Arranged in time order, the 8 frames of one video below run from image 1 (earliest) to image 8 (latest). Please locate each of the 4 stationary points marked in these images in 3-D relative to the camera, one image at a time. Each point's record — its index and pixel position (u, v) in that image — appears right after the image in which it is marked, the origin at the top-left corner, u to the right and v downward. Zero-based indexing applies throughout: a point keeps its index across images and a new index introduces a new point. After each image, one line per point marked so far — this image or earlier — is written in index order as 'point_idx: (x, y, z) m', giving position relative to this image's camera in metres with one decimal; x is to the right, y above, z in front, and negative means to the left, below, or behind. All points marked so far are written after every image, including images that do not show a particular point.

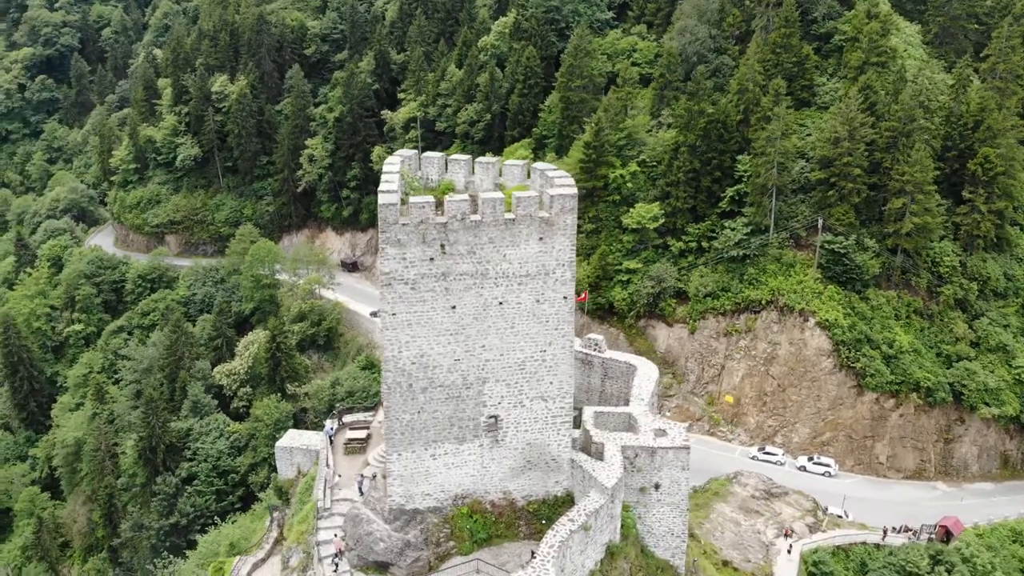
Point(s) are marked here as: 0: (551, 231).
0: (+0.8, +1.2, +17.3) m
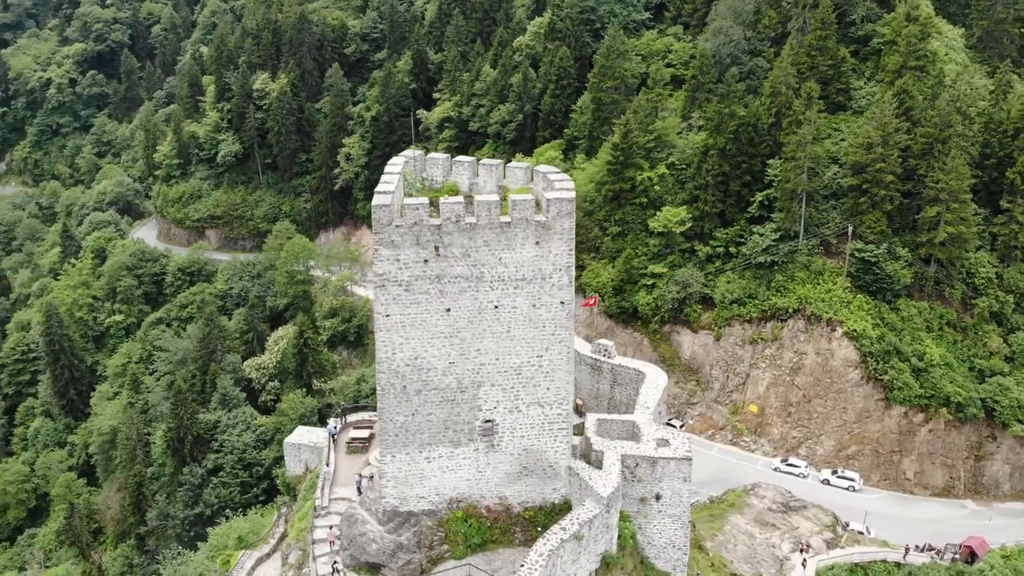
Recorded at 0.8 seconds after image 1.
0: (+0.7, +1.1, +17.1) m
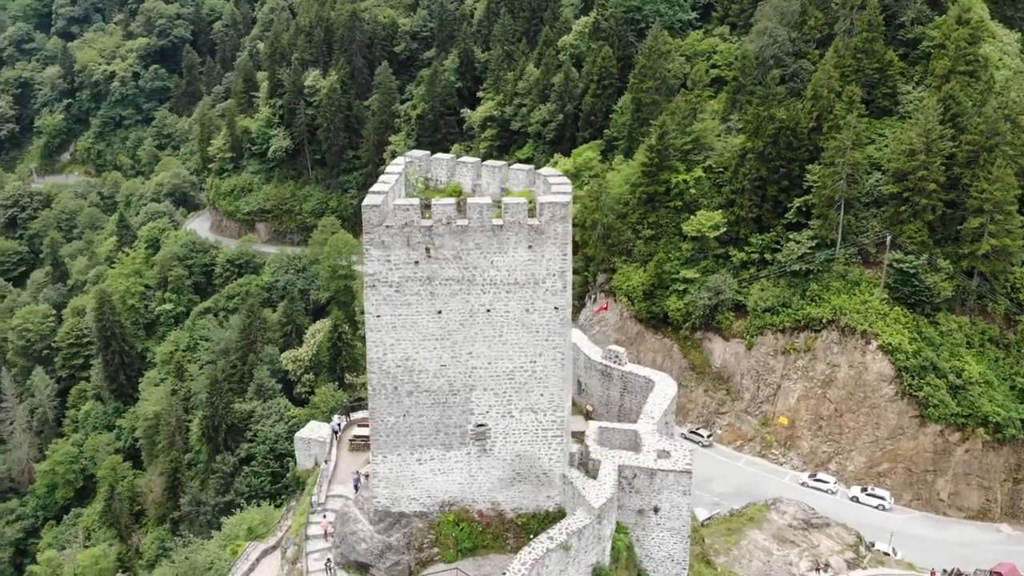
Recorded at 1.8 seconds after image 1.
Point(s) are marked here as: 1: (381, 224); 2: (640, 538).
0: (+0.6, +1.0, +16.8) m
1: (-2.5, +1.2, +16.5) m
2: (+2.9, -5.7, +19.6) m
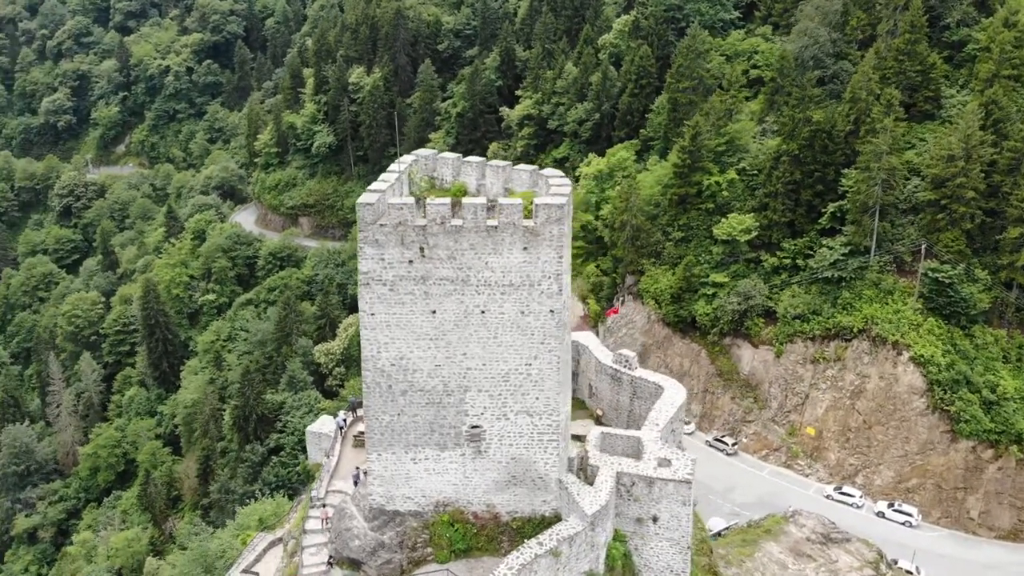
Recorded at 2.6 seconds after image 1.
0: (+0.5, +0.9, +16.6) m
1: (-2.6, +1.3, +16.4) m
2: (+2.8, -5.8, +19.3) m
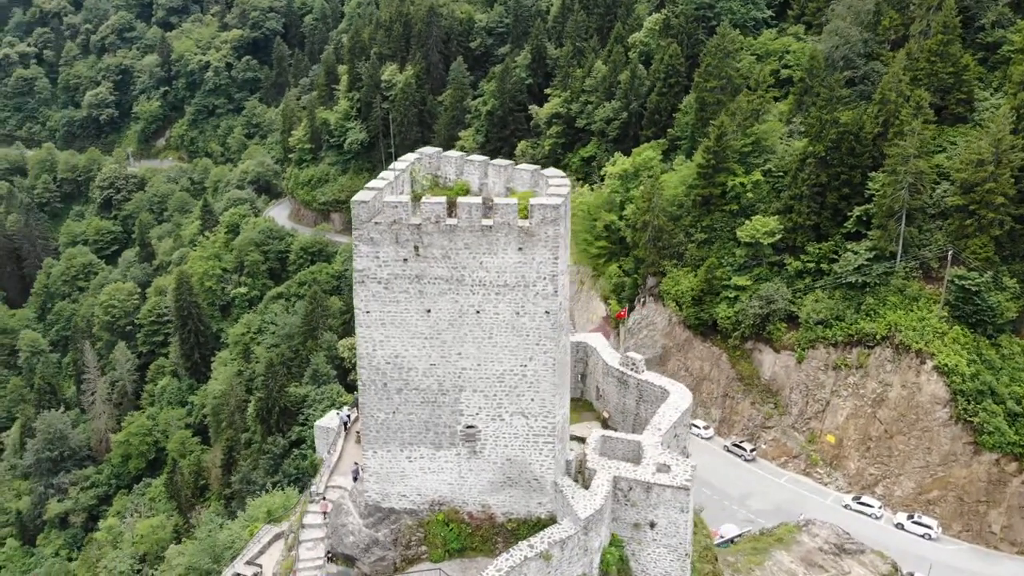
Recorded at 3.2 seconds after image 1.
0: (+0.4, +0.9, +16.5) m
1: (-2.7, +1.3, +16.4) m
2: (+2.7, -5.9, +19.1) m
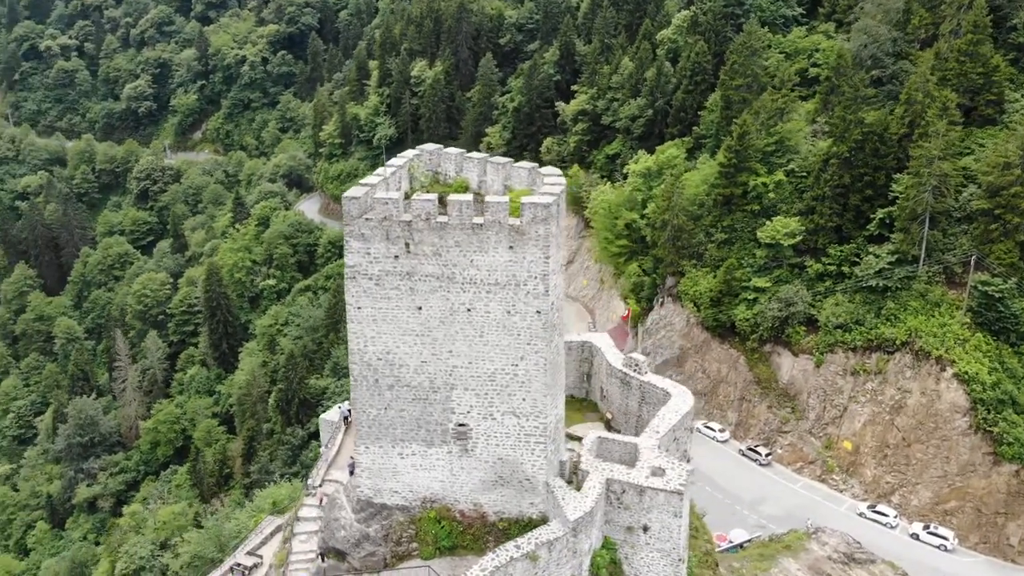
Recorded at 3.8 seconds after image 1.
0: (+0.2, +0.9, +16.4) m
1: (-2.9, +1.4, +16.5) m
2: (+2.5, -5.9, +18.9) m
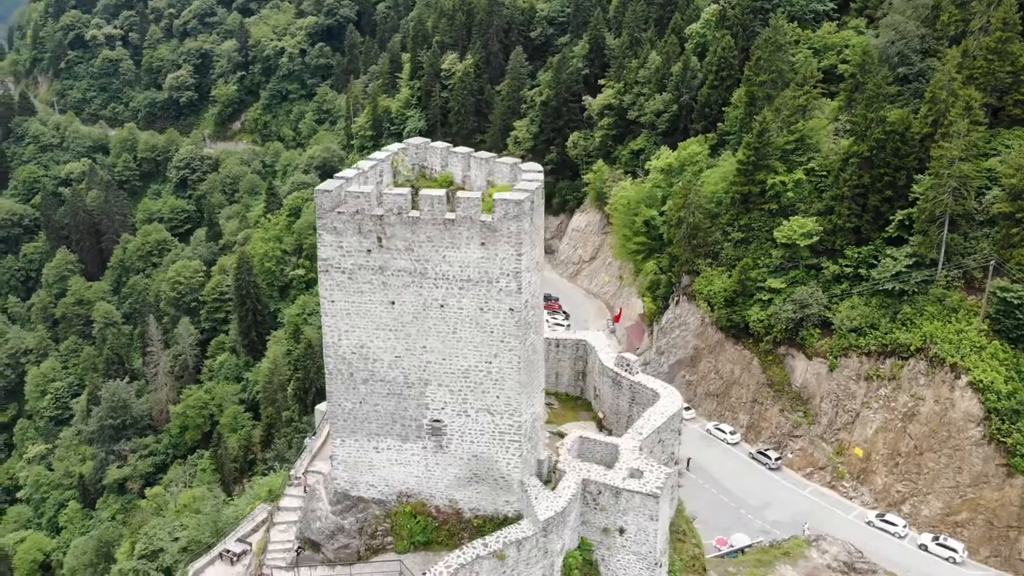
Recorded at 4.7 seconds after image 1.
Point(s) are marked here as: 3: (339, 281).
0: (-0.3, +1.0, +16.2) m
1: (-3.4, +1.5, +16.5) m
2: (+2.0, -5.9, +18.7) m
3: (-3.4, +0.1, +16.9) m
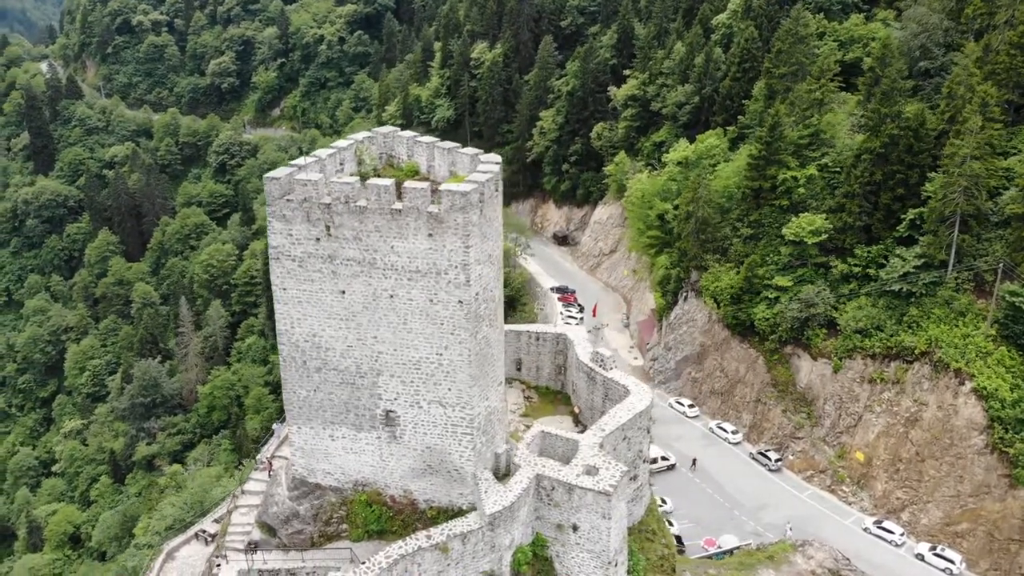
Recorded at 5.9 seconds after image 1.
0: (-1.3, +1.1, +16.1) m
1: (-4.3, +1.7, +16.5) m
2: (+1.0, -5.7, +18.5) m
3: (-4.3, +0.4, +17.0) m
